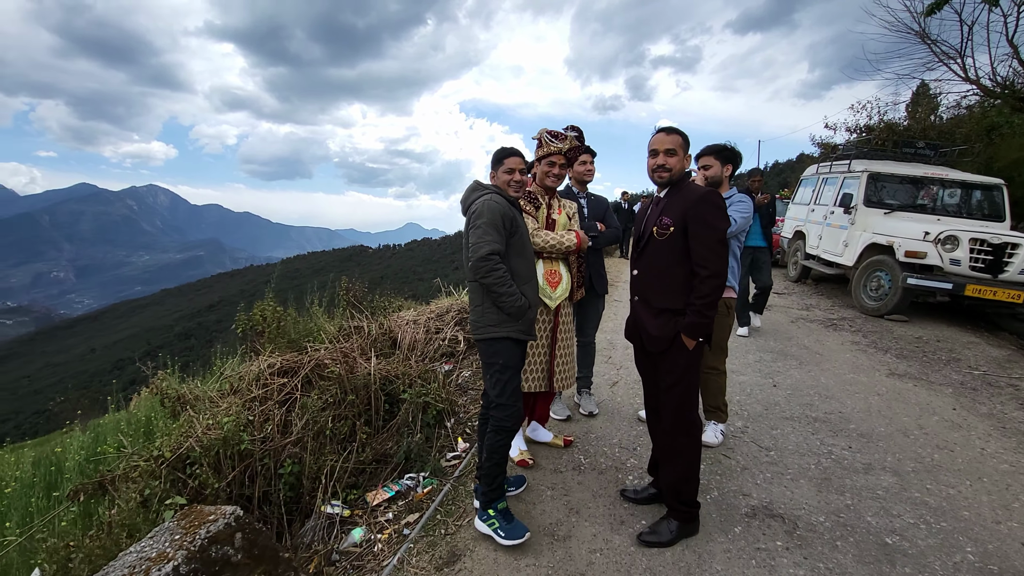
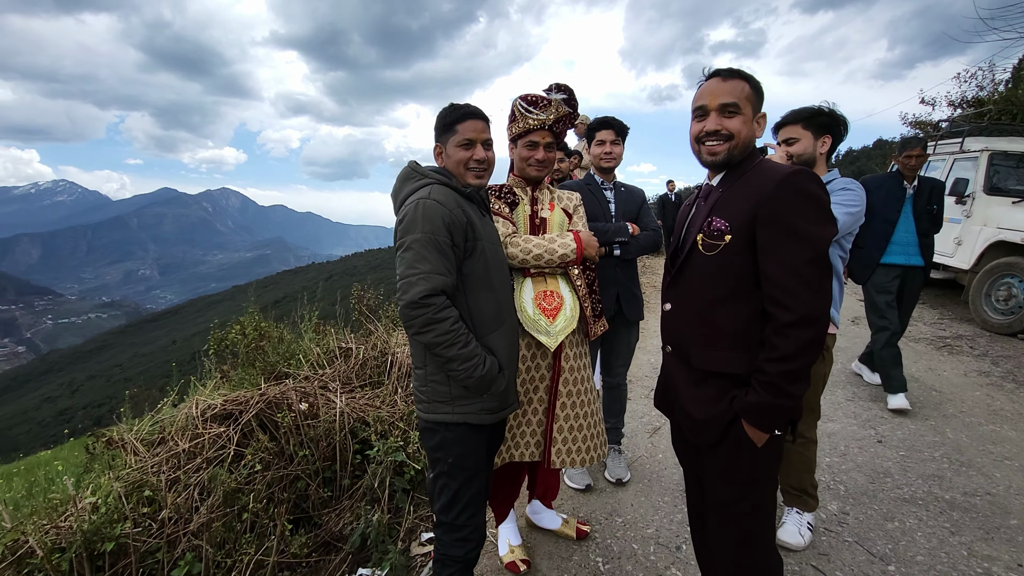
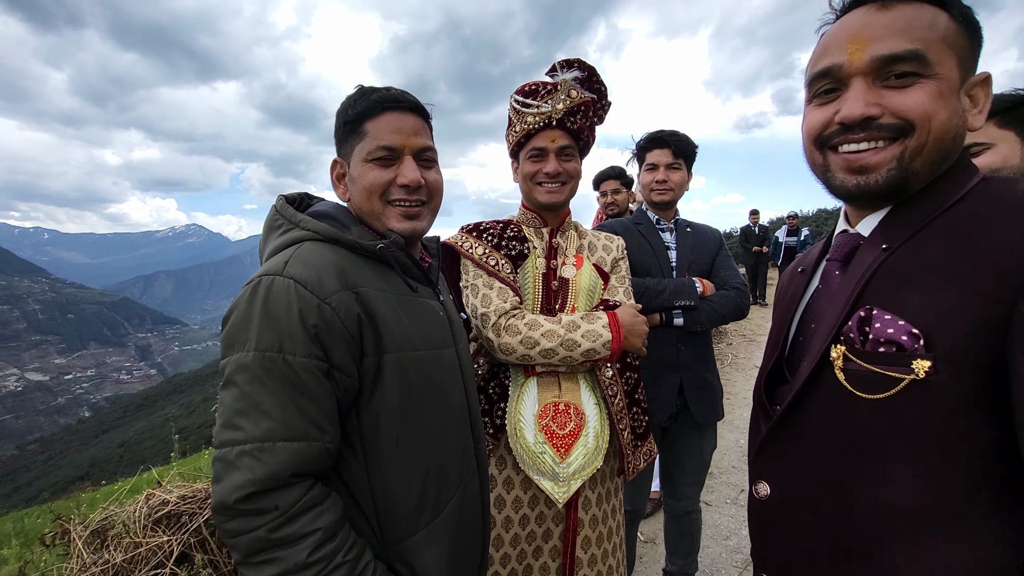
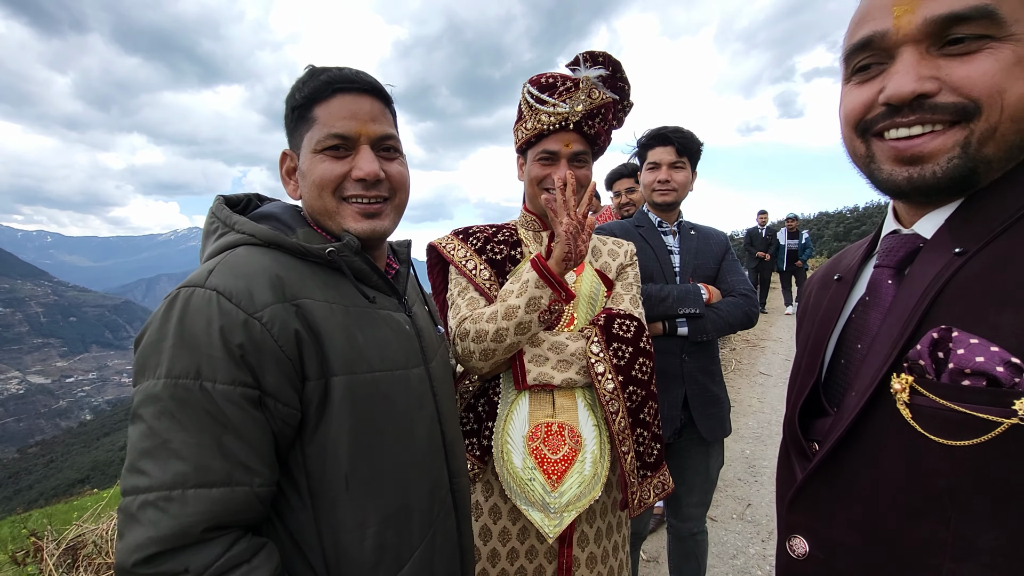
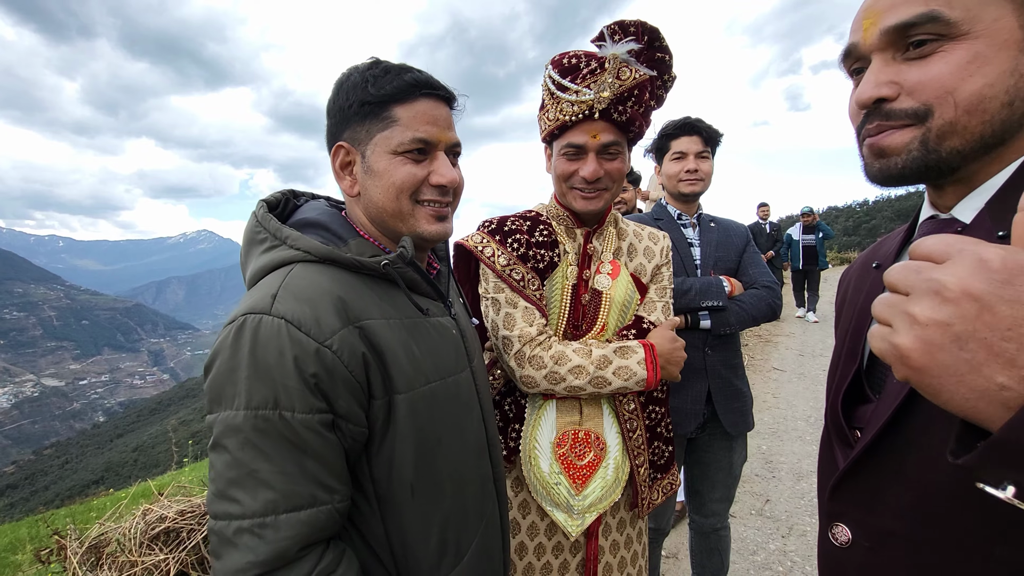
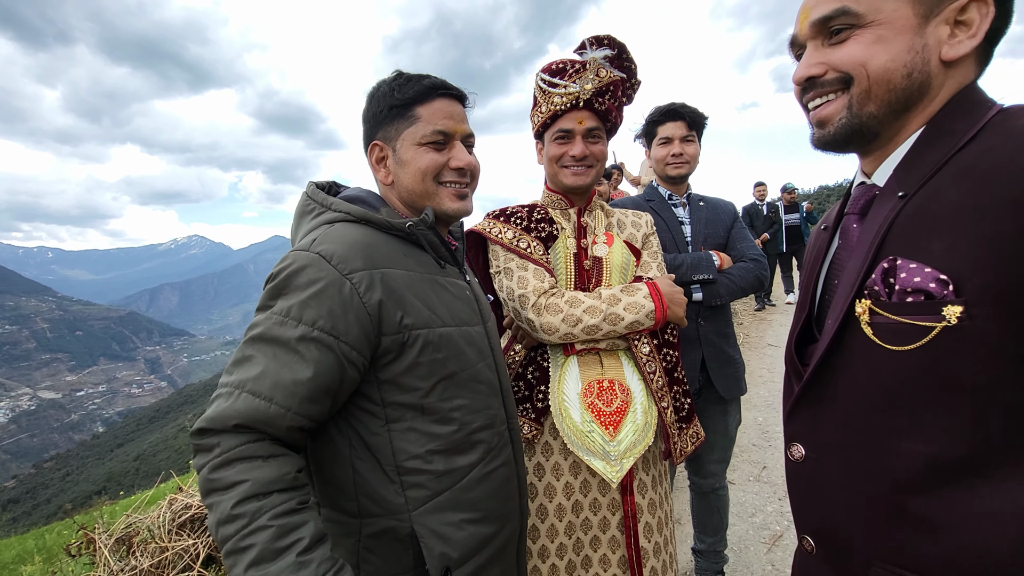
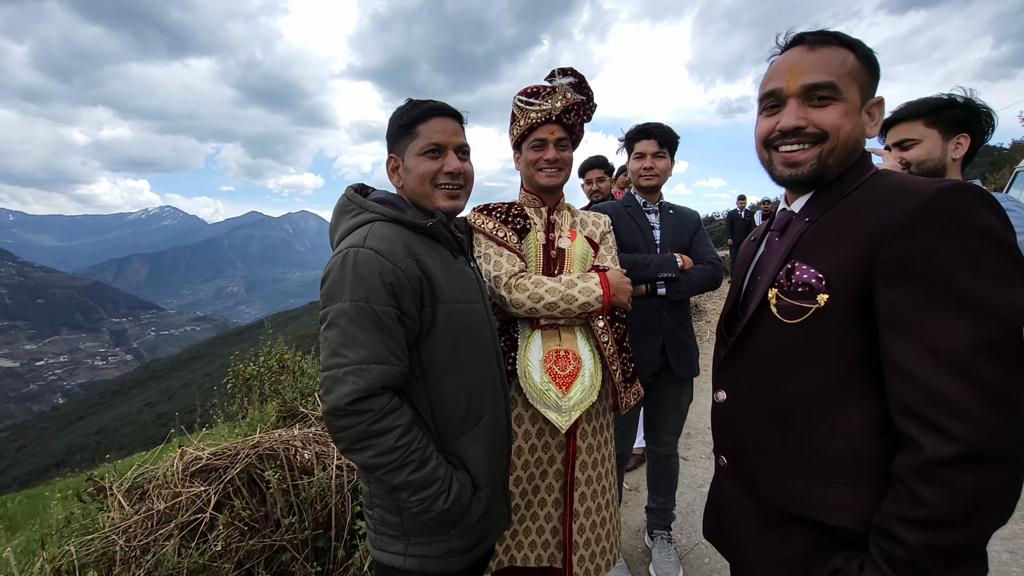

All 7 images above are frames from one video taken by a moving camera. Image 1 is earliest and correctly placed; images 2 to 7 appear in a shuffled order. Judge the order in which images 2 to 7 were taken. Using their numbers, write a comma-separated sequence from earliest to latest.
2, 7, 3, 4, 5, 6
